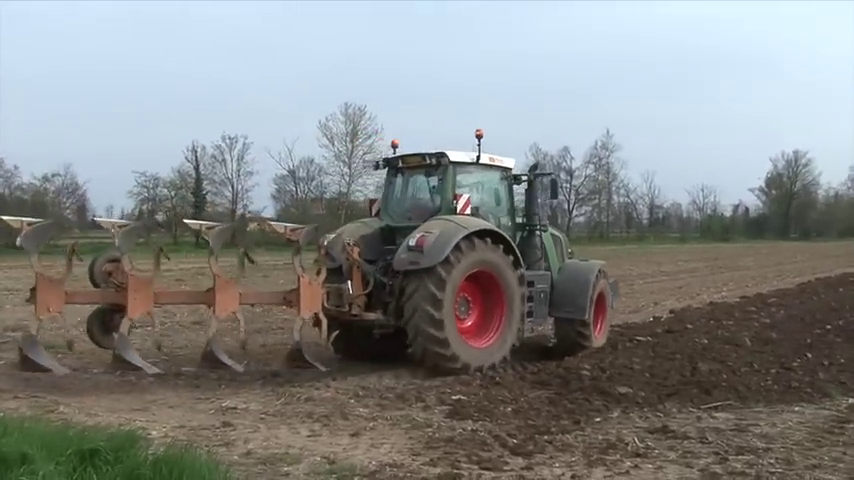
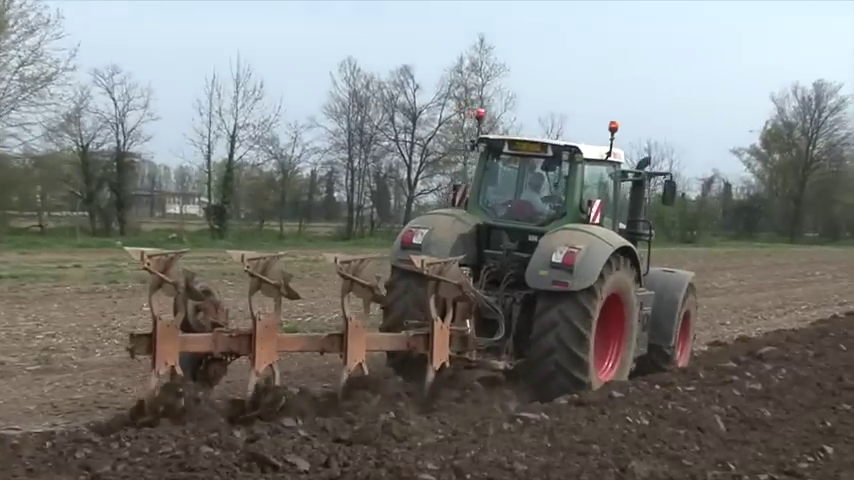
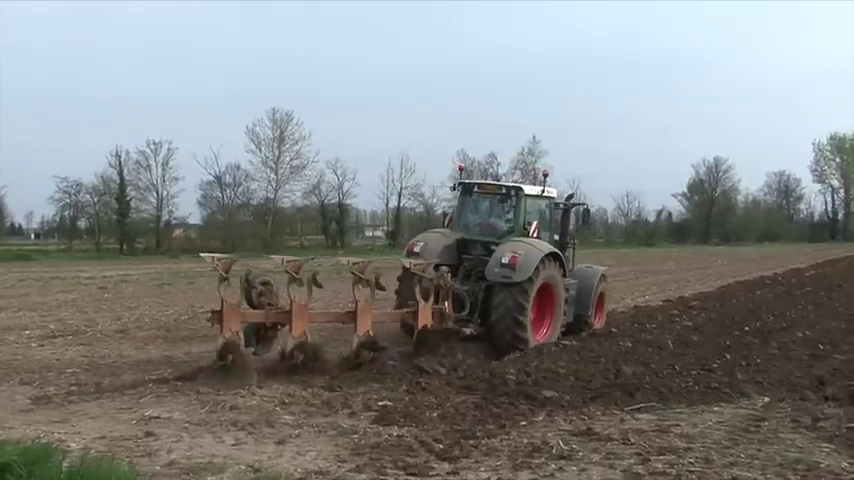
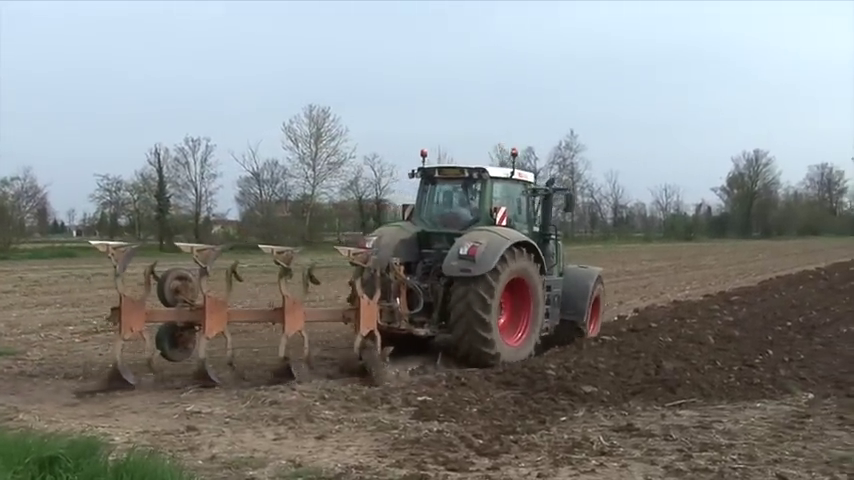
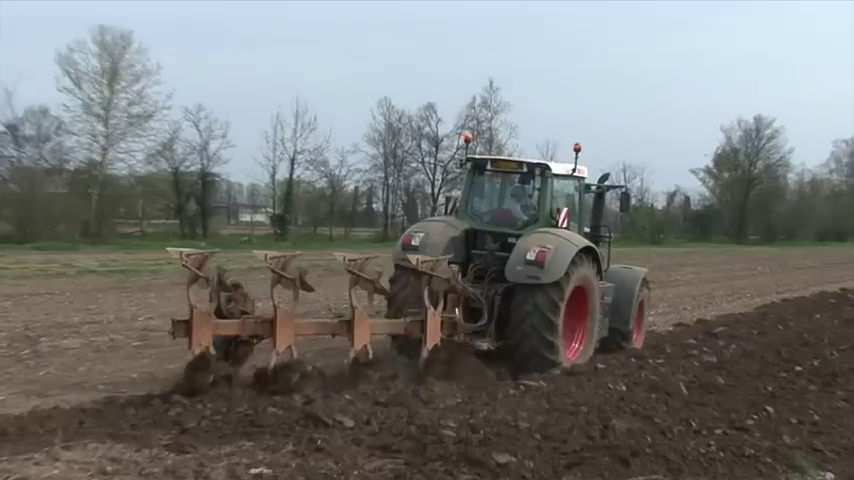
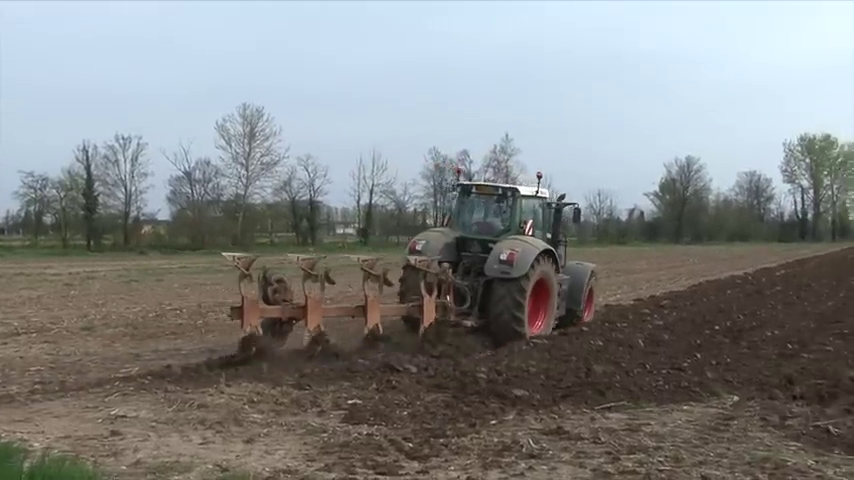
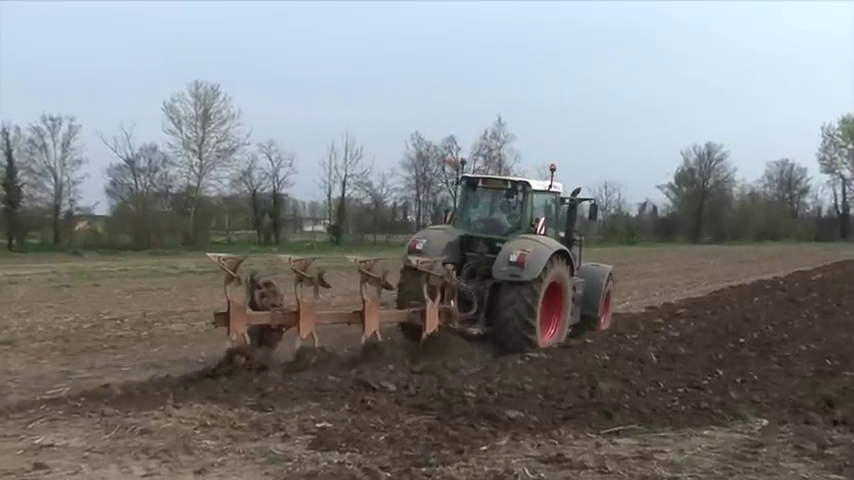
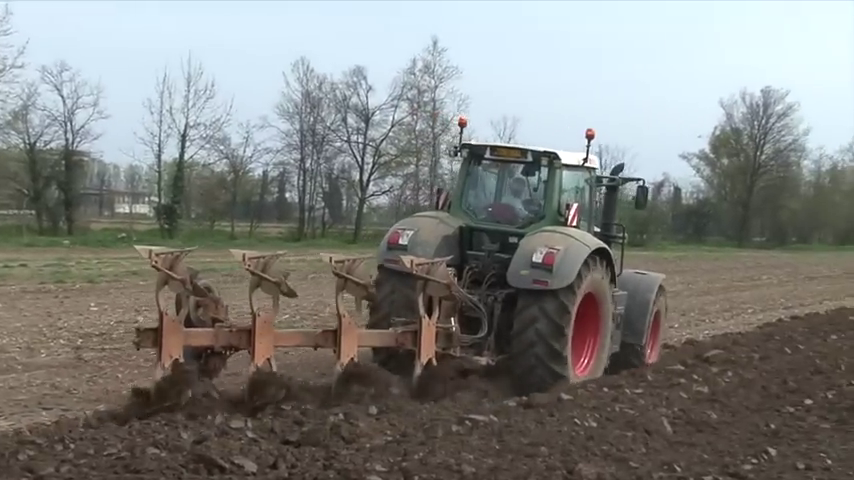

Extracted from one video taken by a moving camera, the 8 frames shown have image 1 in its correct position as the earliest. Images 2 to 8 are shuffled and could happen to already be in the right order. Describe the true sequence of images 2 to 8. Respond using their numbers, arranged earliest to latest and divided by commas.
4, 3, 6, 7, 5, 2, 8
